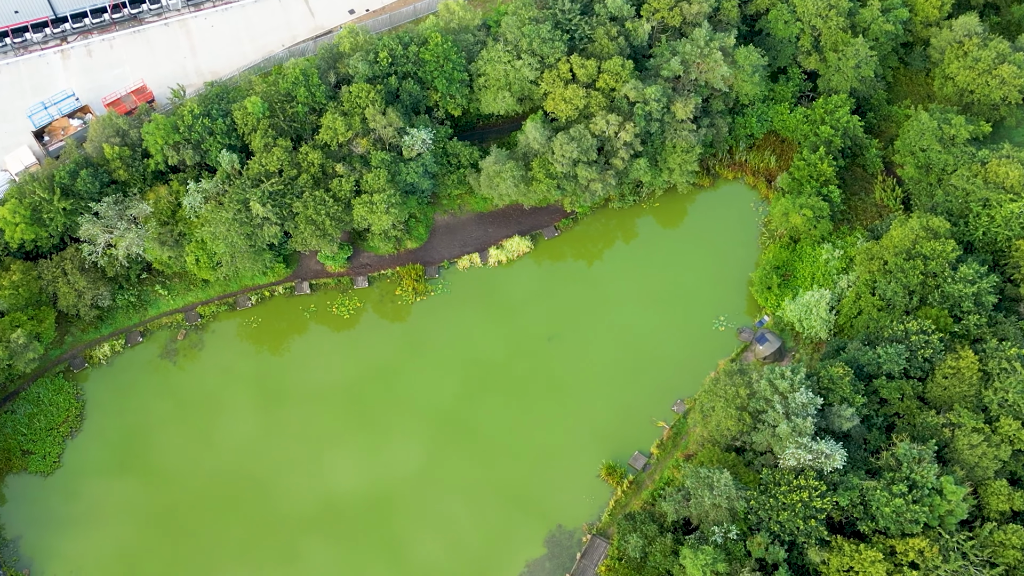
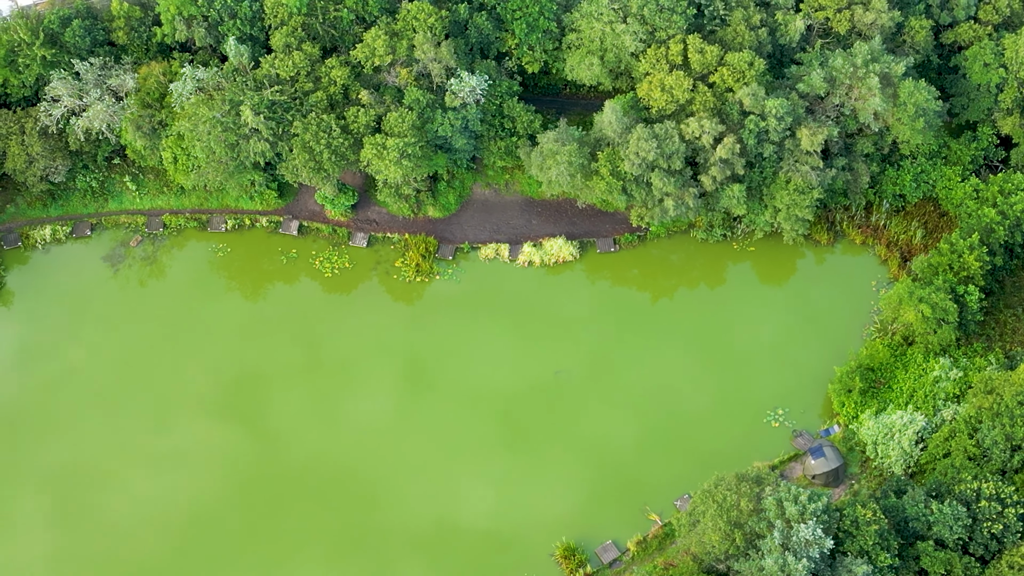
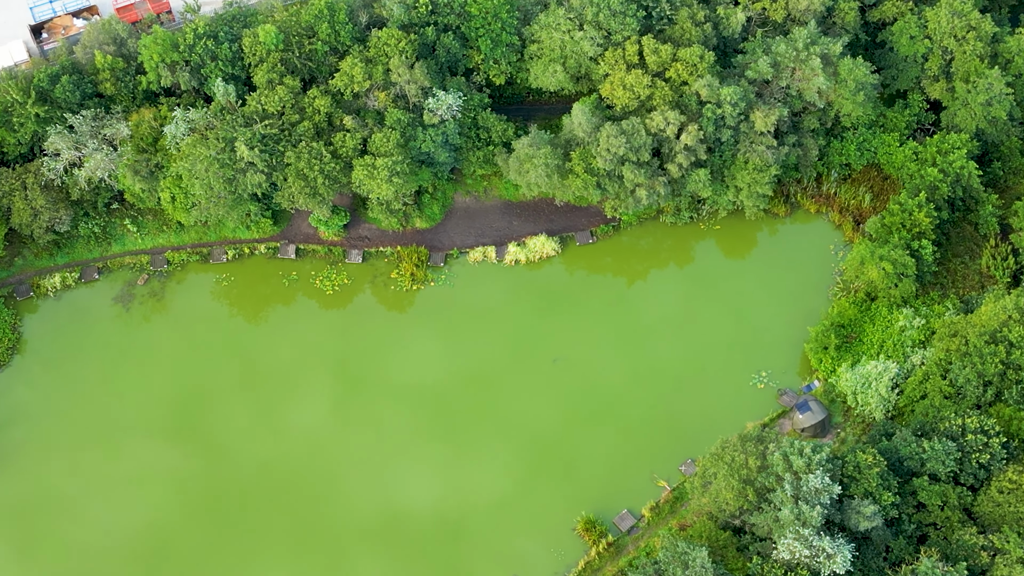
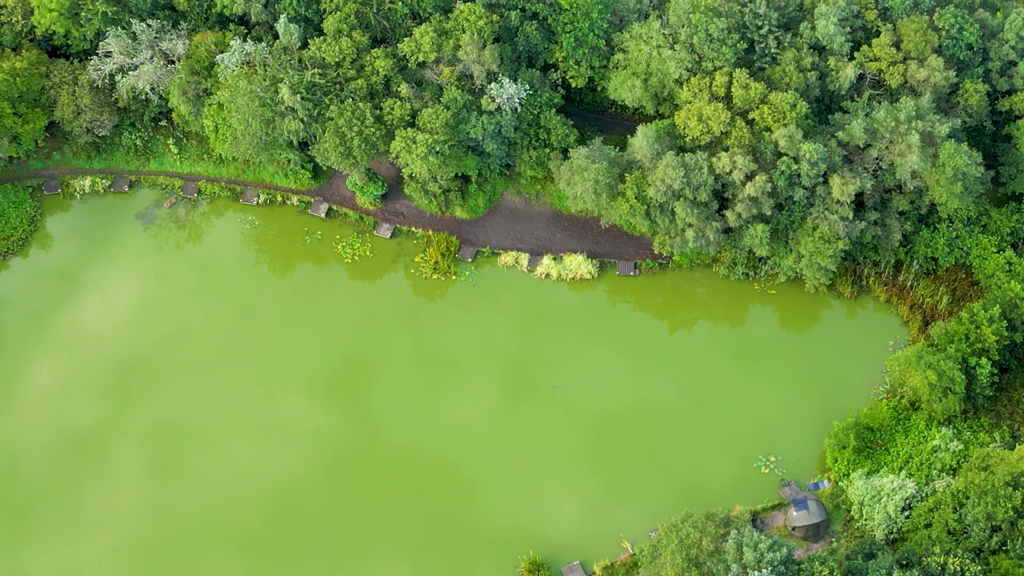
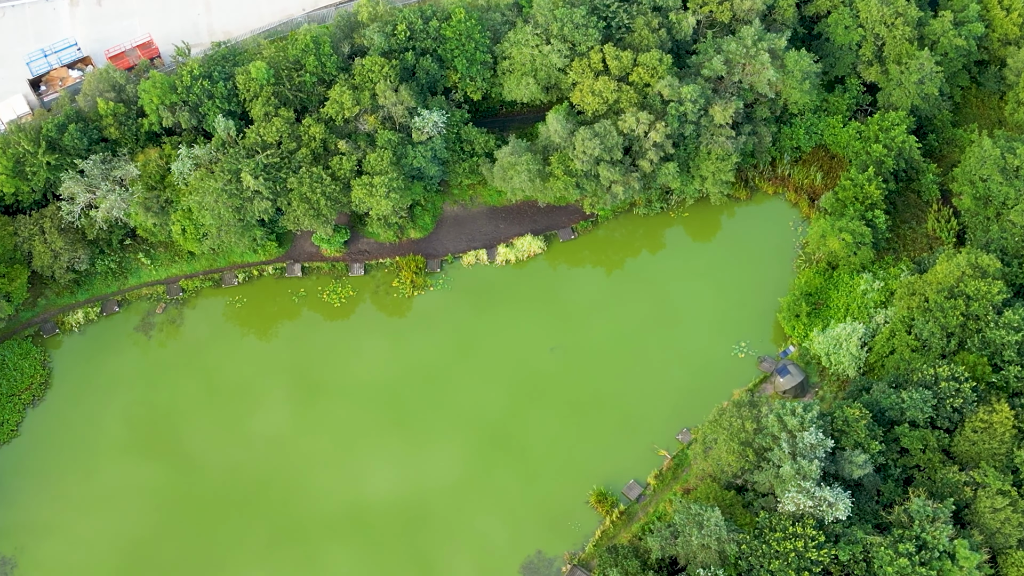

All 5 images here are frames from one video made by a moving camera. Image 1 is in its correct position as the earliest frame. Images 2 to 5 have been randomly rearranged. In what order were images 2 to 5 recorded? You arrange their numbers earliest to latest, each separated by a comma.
5, 3, 2, 4
